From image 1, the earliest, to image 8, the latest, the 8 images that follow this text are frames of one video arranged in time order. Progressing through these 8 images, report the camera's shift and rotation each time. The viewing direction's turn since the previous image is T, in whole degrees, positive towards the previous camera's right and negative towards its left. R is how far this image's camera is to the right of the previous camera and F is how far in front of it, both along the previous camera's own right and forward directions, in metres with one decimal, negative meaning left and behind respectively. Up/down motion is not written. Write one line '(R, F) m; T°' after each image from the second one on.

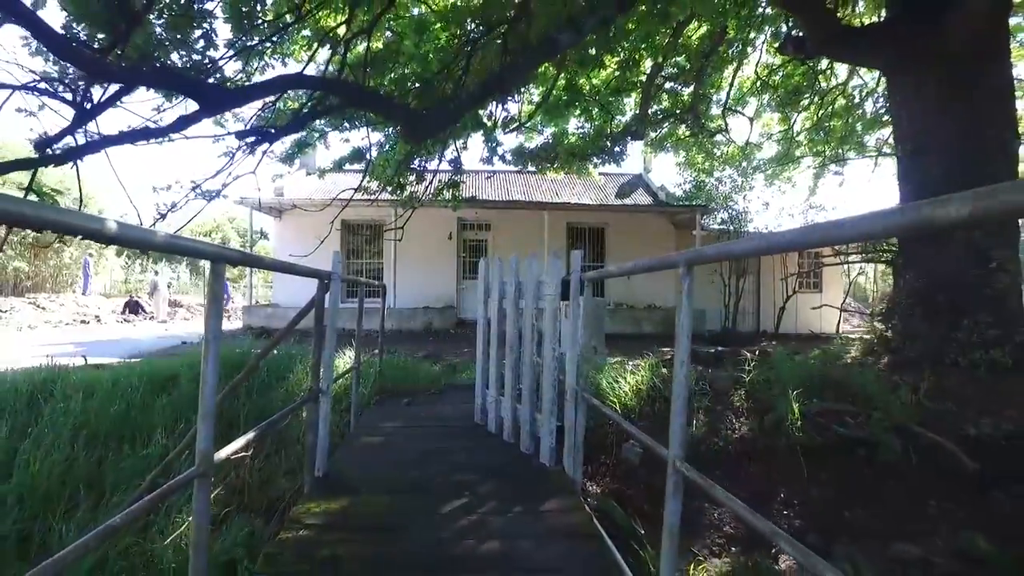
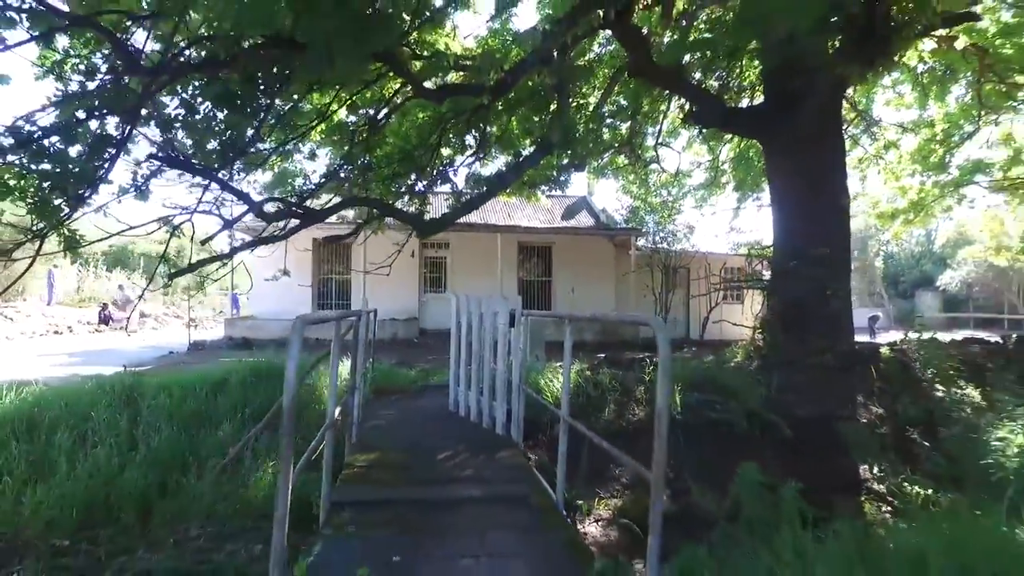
(-0.1, -2.1) m; +4°
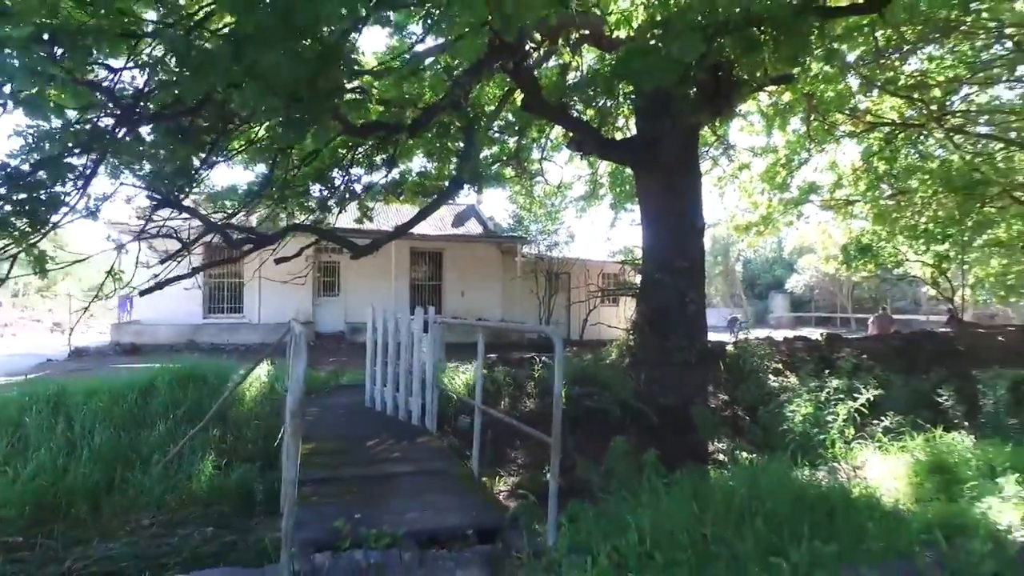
(-0.3, -1.1) m; +10°
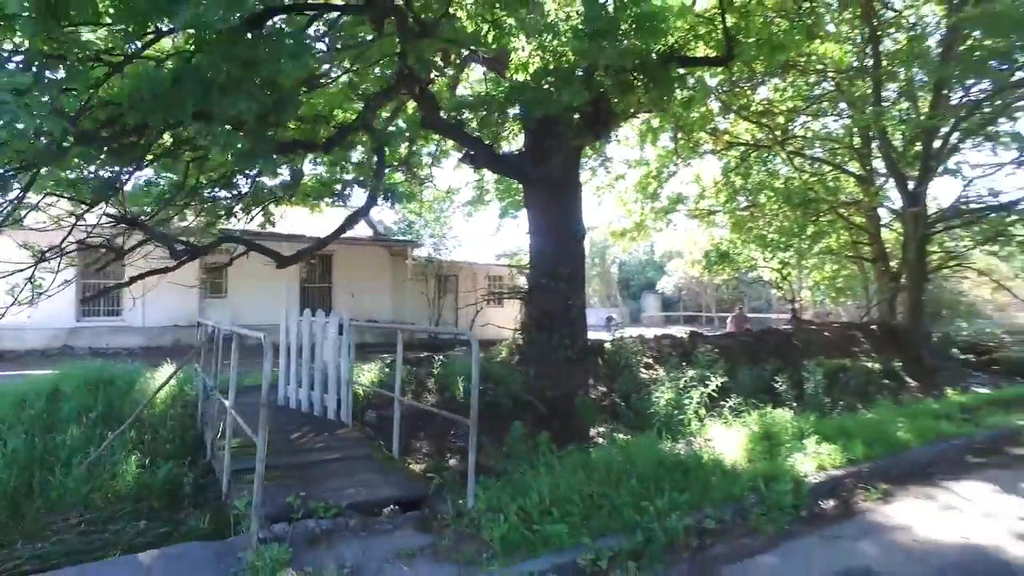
(-0.3, -0.9) m; +10°
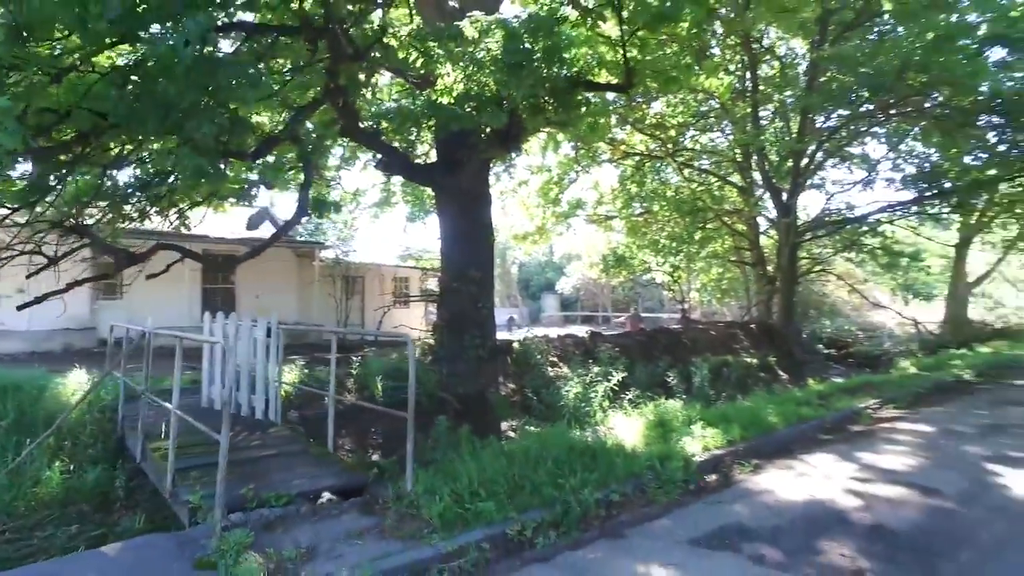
(-0.3, -0.6) m; +8°
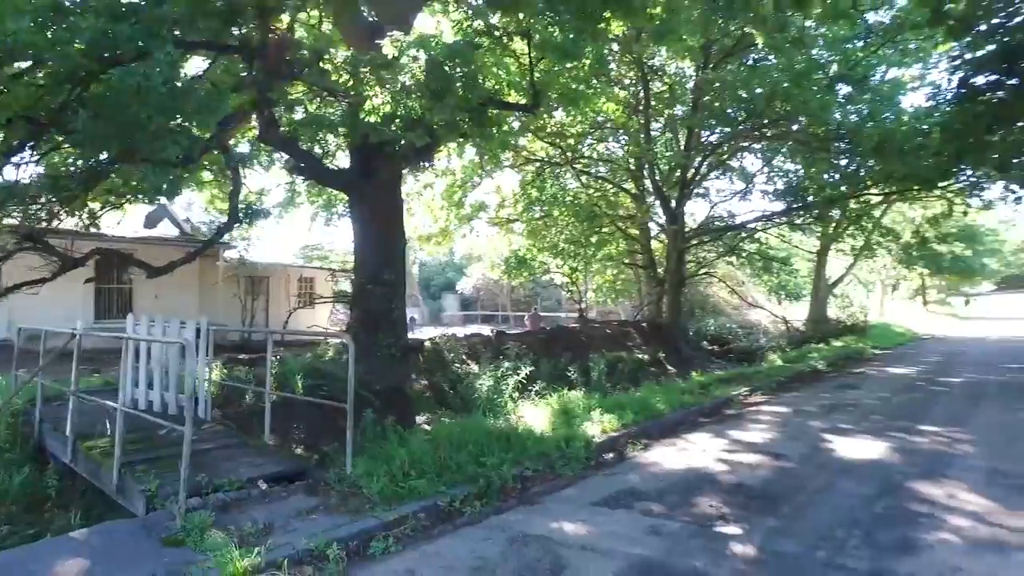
(-0.3, -0.8) m; +8°
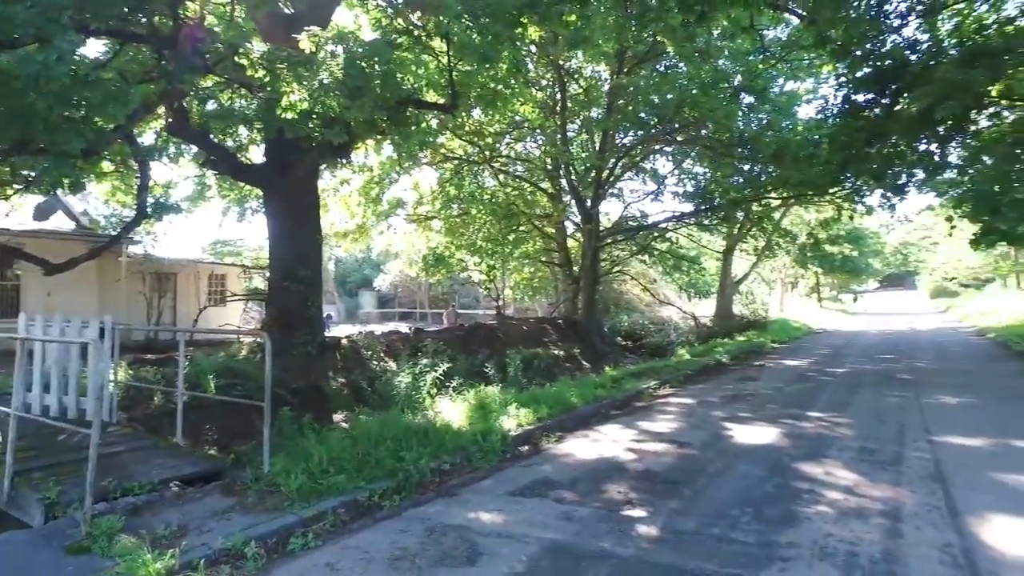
(0.0, -0.2) m; +7°
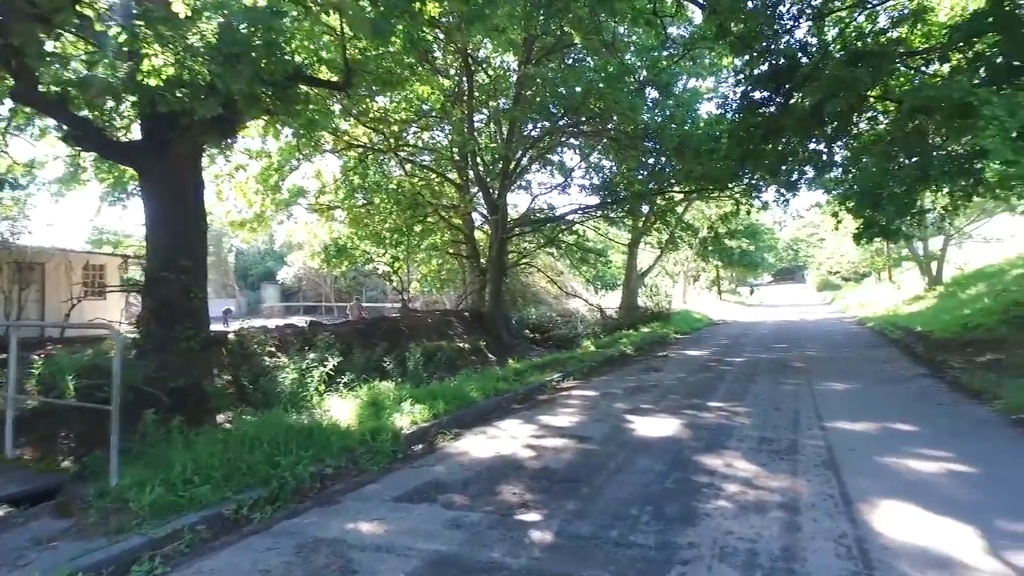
(+0.2, +0.4) m; +7°
